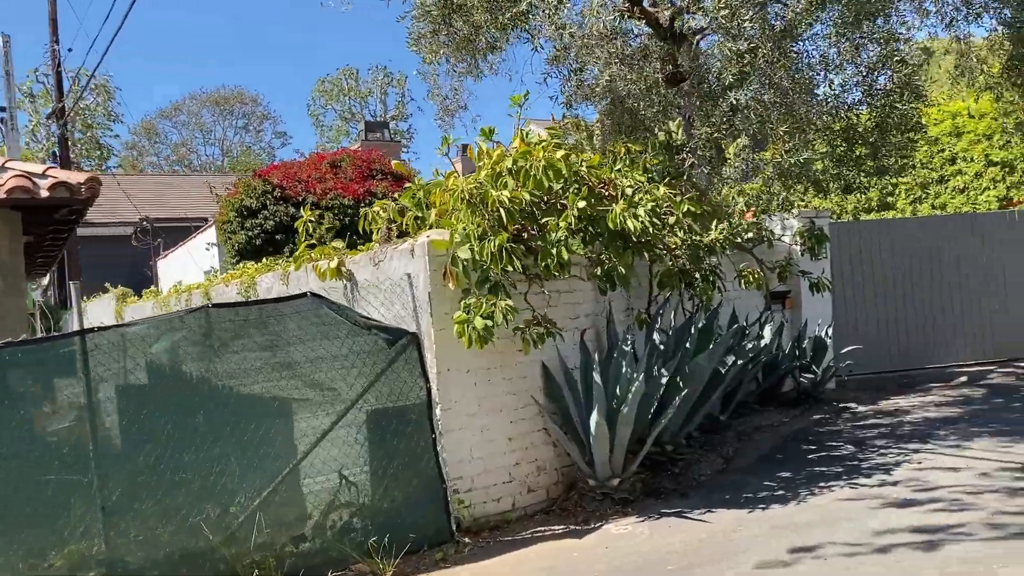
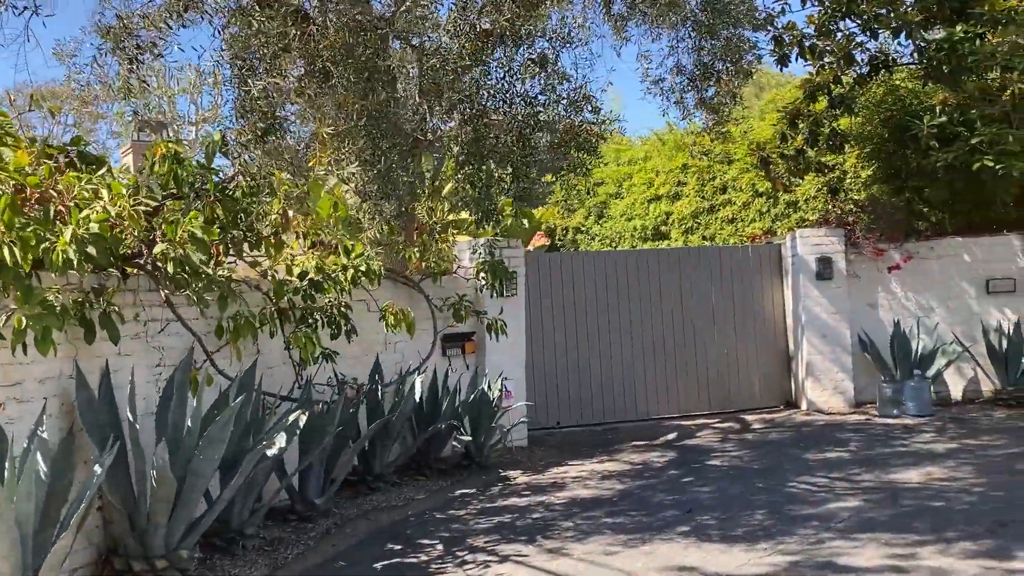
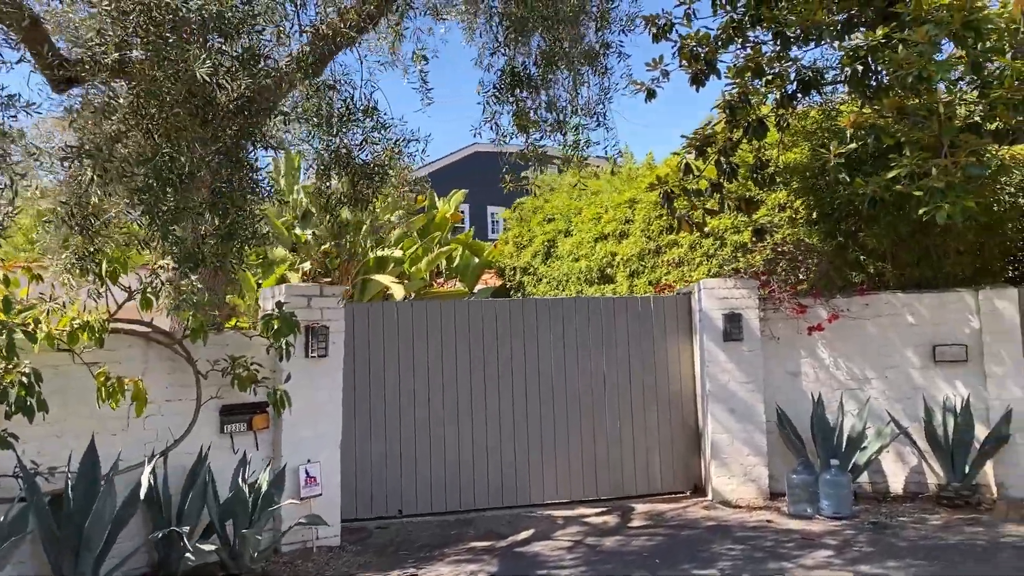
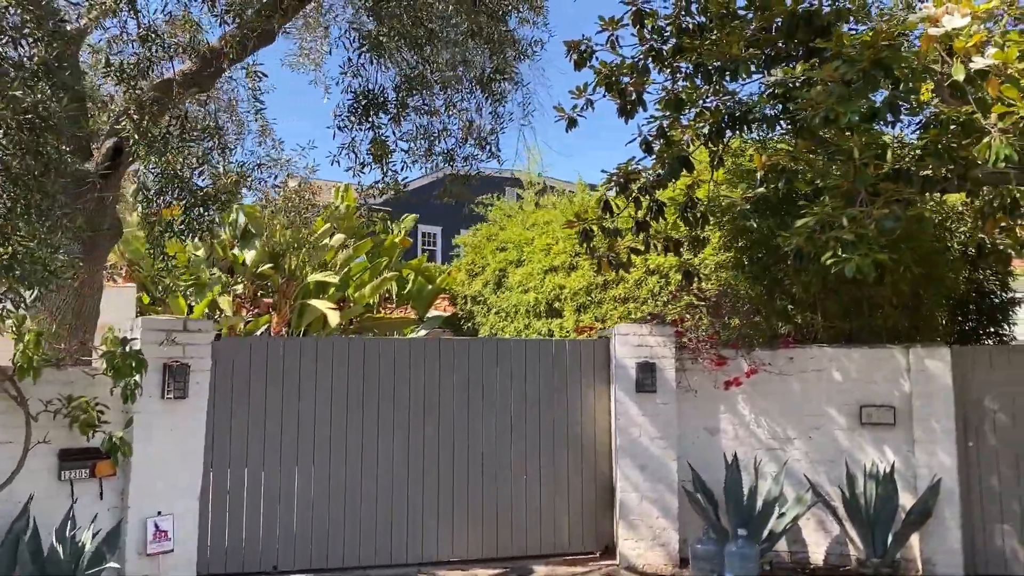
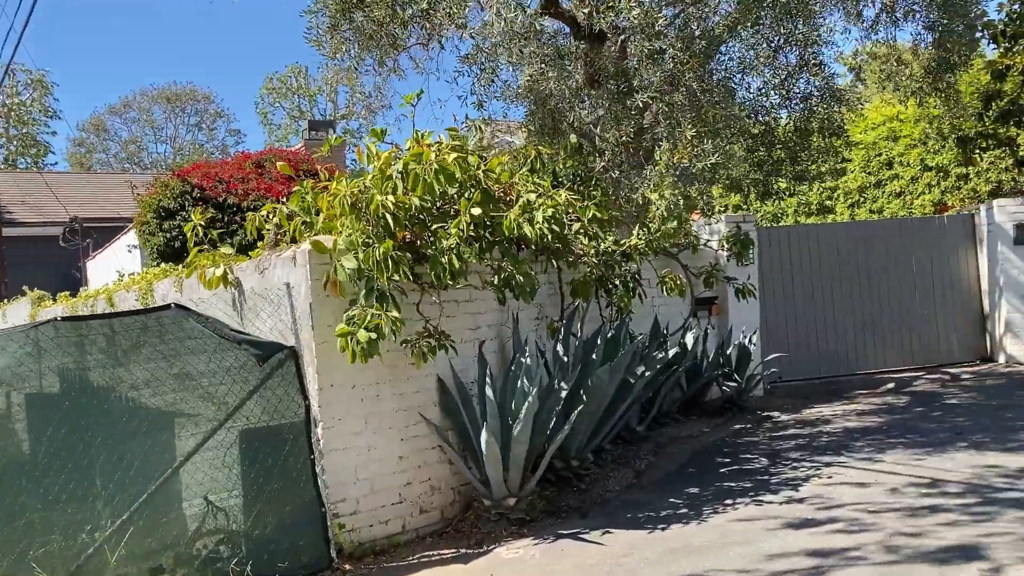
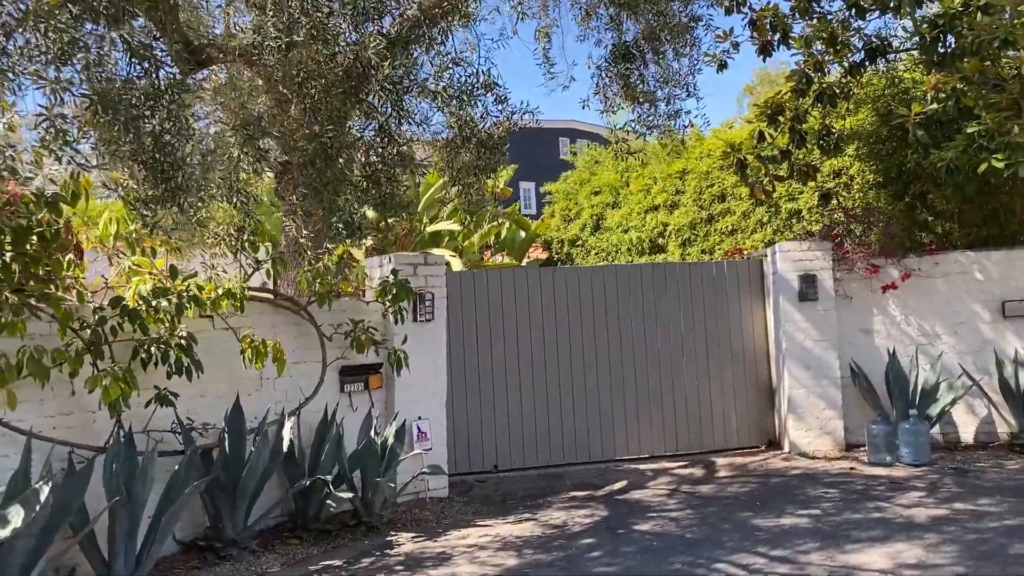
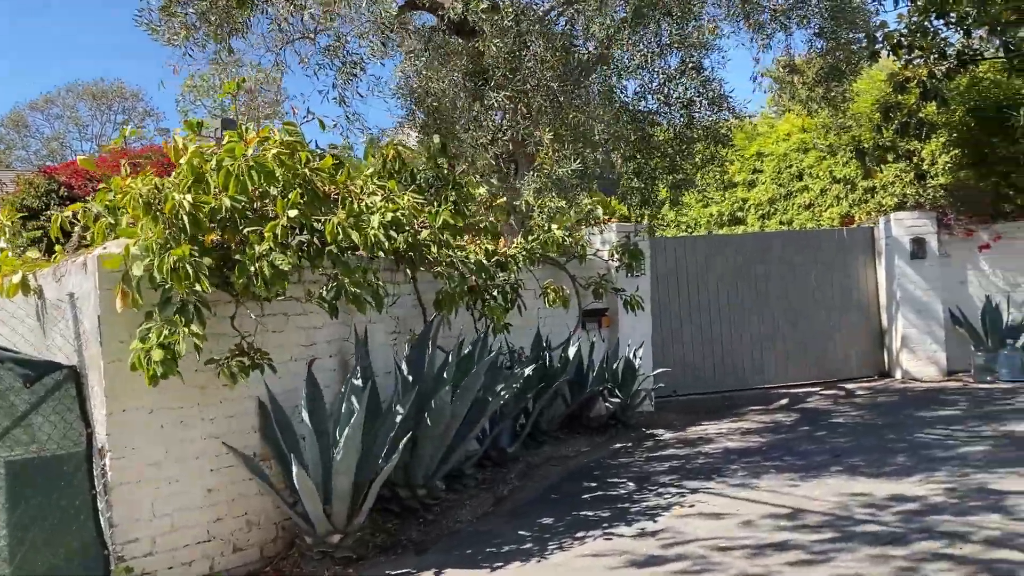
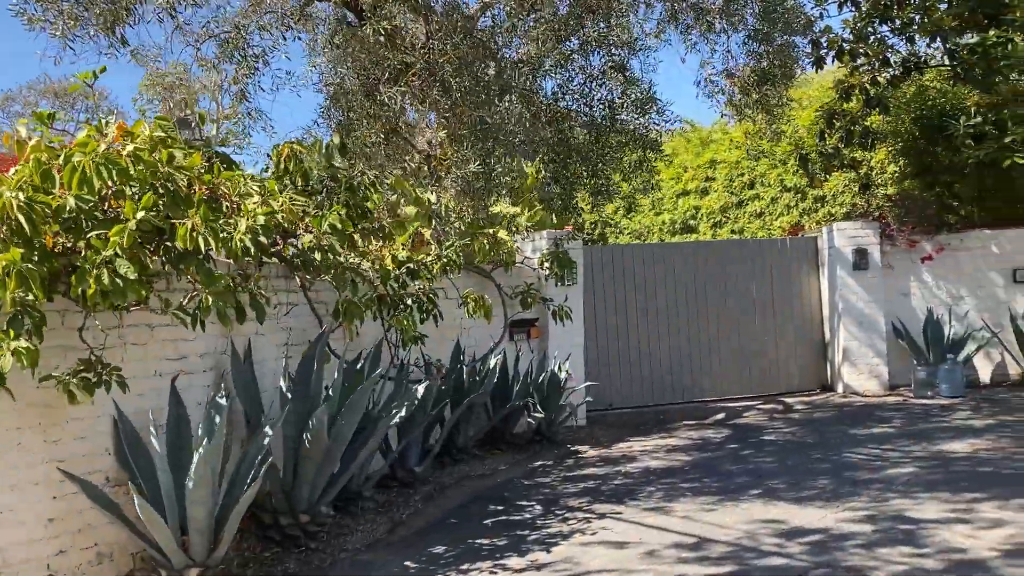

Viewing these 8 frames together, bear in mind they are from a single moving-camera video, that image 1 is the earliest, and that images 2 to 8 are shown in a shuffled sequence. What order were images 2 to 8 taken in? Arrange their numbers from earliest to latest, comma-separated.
5, 7, 8, 2, 6, 3, 4
